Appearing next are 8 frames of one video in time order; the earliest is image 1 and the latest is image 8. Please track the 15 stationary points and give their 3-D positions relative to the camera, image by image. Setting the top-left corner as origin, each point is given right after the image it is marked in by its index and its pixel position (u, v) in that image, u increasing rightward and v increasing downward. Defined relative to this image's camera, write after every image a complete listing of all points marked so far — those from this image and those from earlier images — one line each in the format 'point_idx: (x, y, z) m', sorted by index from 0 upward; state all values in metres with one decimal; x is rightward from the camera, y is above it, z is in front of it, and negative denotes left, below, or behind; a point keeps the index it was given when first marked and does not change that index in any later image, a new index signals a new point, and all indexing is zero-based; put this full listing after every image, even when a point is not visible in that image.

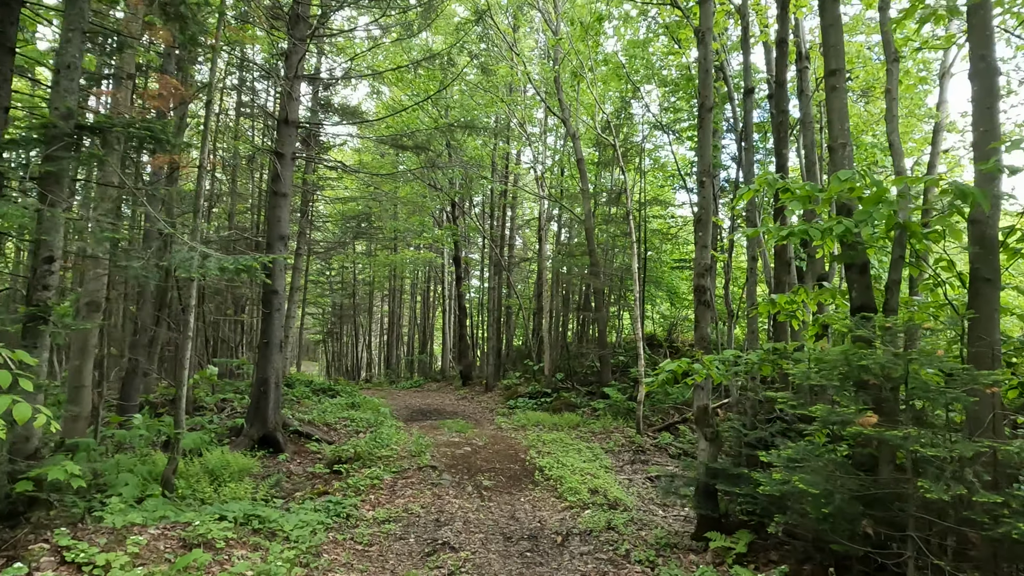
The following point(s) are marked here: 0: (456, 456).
0: (-0.6, -1.8, +7.3) m
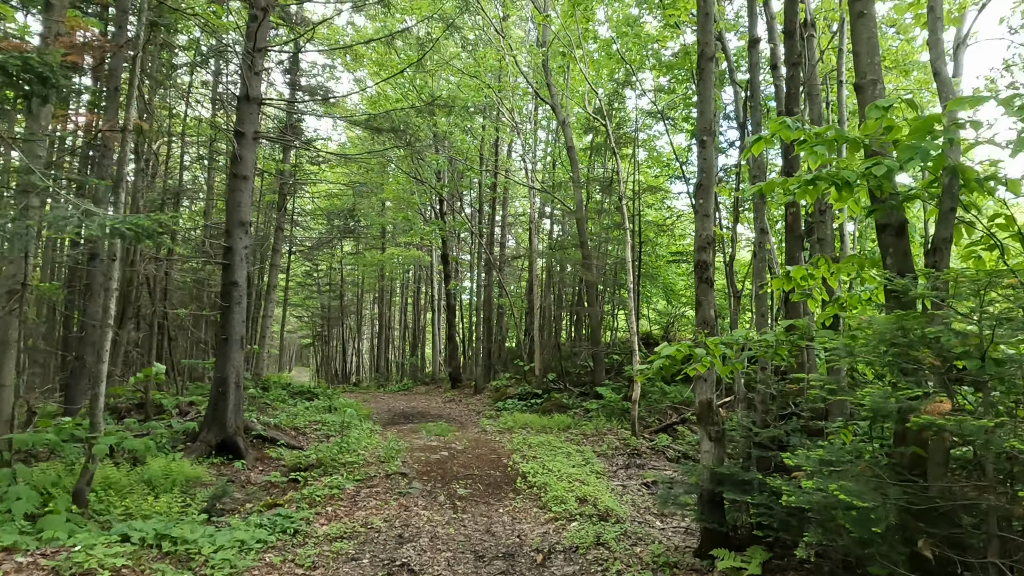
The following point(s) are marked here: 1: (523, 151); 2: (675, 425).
0: (-0.8, -1.7, +6.6) m
1: (+0.2, +3.2, +15.7) m
2: (+2.2, -1.9, +9.0) m
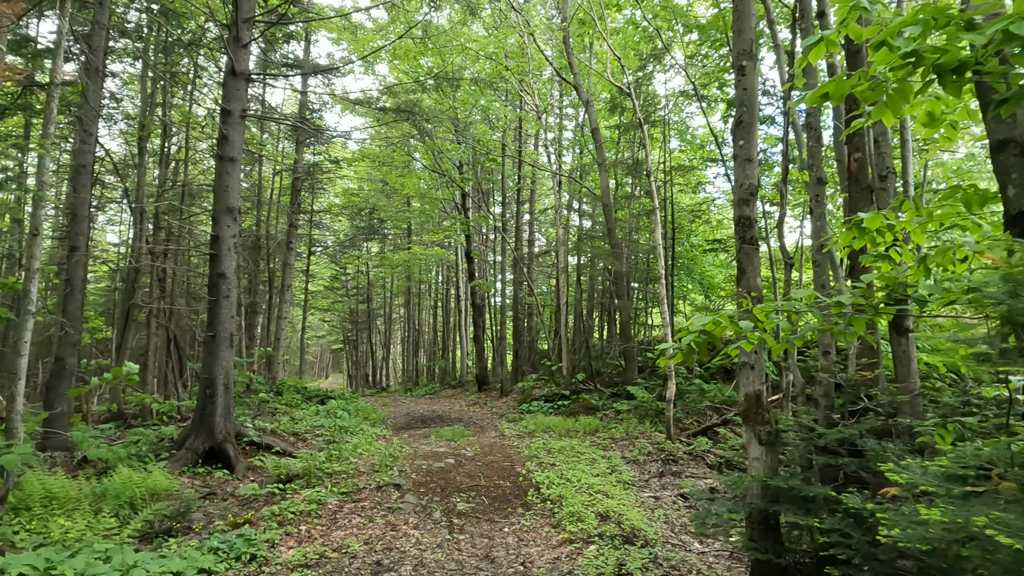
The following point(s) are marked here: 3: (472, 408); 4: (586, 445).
0: (-0.7, -1.6, +5.8) m
1: (+0.8, +3.3, +14.8) m
2: (+2.4, -1.7, +8.1) m
3: (-0.8, -2.4, +13.6) m
4: (+0.8, -1.7, +7.4) m
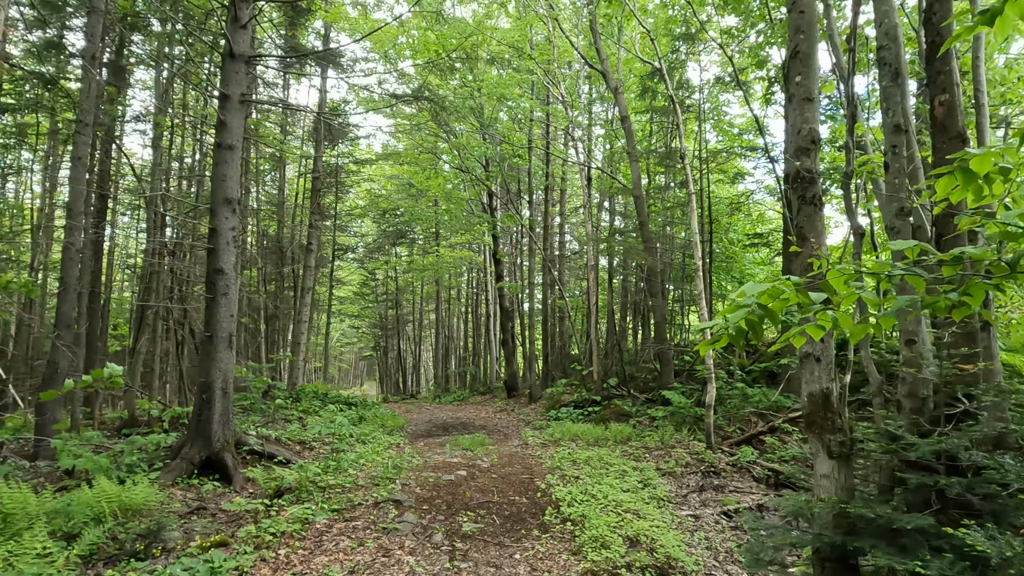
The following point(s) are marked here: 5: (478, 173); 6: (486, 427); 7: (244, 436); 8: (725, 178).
0: (-0.5, -1.5, +5.1) m
1: (+1.3, +3.3, +14.2) m
2: (+2.7, -1.6, +7.3) m
3: (-0.3, -2.4, +12.9) m
4: (+1.0, -1.7, +6.7) m
5: (-0.8, +2.7, +16.1) m
6: (-0.4, -2.1, +10.3) m
7: (-2.8, -1.5, +6.9) m
8: (+4.1, +2.1, +12.9) m
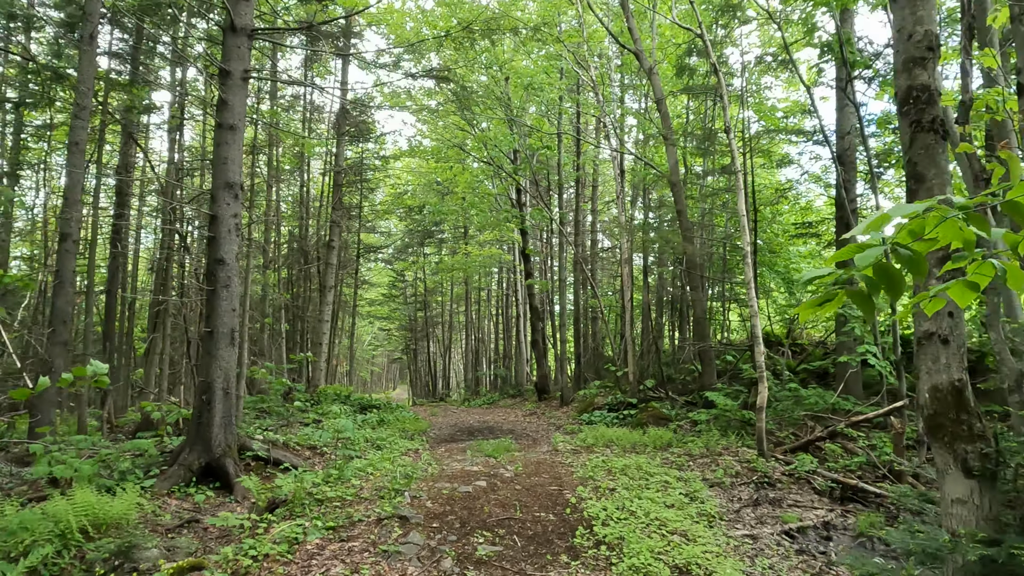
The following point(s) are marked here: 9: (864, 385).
0: (-0.4, -1.4, +4.5) m
1: (+1.9, +3.3, +13.4) m
2: (+3.0, -1.5, +6.5) m
3: (+0.3, -2.4, +12.3) m
4: (+1.3, -1.6, +6.0) m
5: (-0.1, +2.8, +15.4) m
6: (0.0, -2.1, +9.6) m
7: (-2.5, -1.4, +6.4) m
8: (+4.6, +2.2, +12.0) m
9: (+4.3, -1.2, +8.3) m
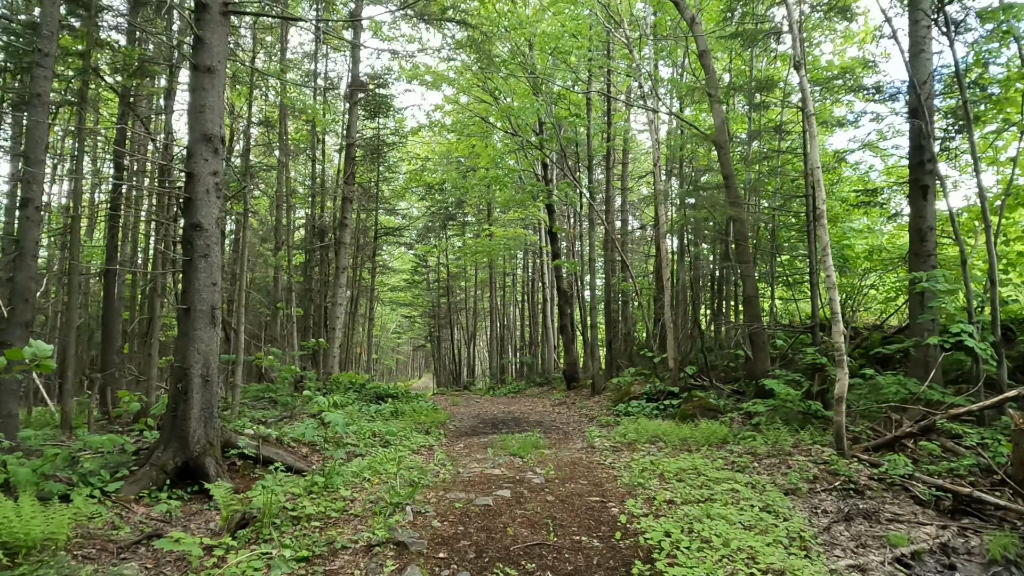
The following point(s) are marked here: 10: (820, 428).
0: (-0.2, -1.2, +3.6) m
1: (+2.4, +3.7, +12.3) m
2: (+3.2, -1.2, +5.4) m
3: (+0.8, -2.0, +11.3) m
4: (+1.5, -1.3, +5.0) m
5: (+0.4, +3.2, +14.4) m
6: (+0.4, -1.8, +8.7) m
7: (-2.3, -1.2, +5.5) m
8: (+5.0, +2.6, +10.8) m
9: (+4.6, -0.9, +7.2) m
10: (+2.9, -1.3, +6.4) m
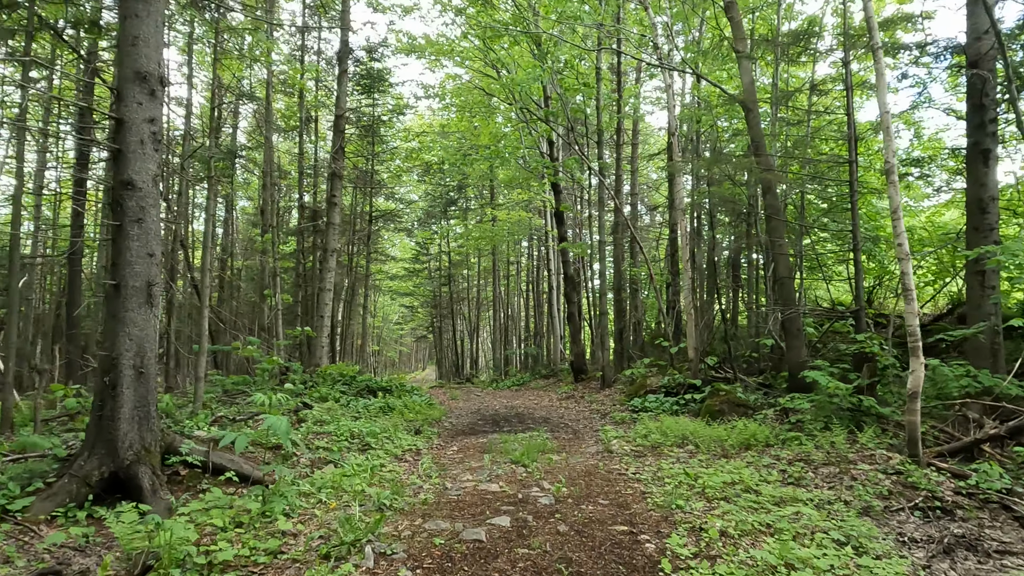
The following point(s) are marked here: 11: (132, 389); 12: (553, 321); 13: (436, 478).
0: (-0.2, -1.0, +2.7) m
1: (+2.4, +4.0, +11.3) m
2: (+3.2, -1.0, +4.5) m
3: (+0.8, -1.8, +10.4) m
4: (+1.5, -1.1, +4.1) m
5: (+0.5, +3.5, +13.4) m
6: (+0.4, -1.5, +7.8) m
7: (-2.2, -1.0, +4.6) m
8: (+5.1, +2.8, +9.8) m
9: (+4.7, -0.7, +6.2) m
10: (+2.9, -1.1, +5.4) m
11: (-2.3, -0.6, +4.1) m
12: (+1.1, -0.9, +18.1) m
13: (-0.4, -1.1, +4.0) m
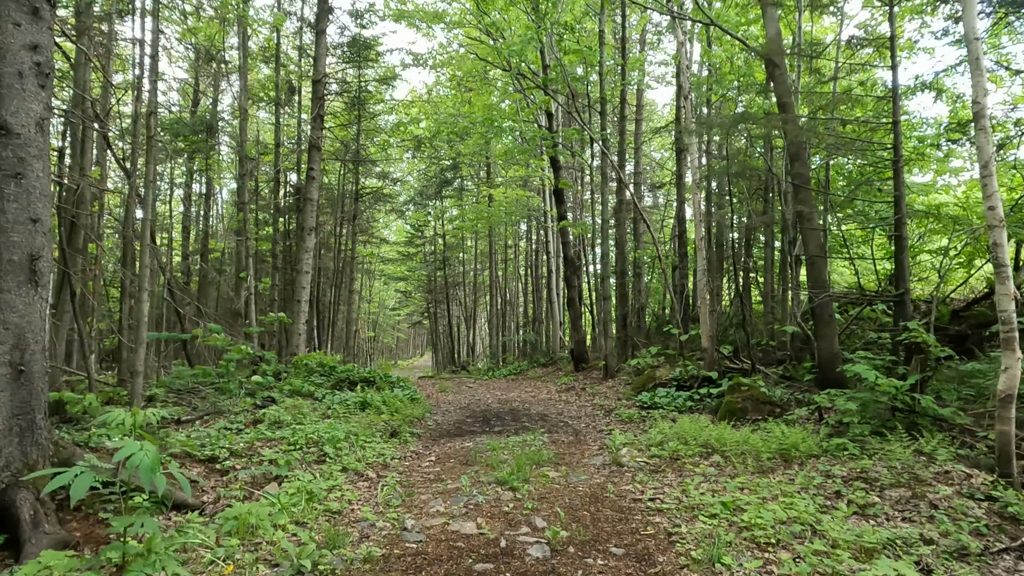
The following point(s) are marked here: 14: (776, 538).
0: (-0.3, -0.9, +1.8) m
1: (+2.3, +4.3, +10.3) m
2: (+3.1, -0.9, +3.6) m
3: (+0.7, -1.5, +9.5) m
4: (+1.5, -1.0, +3.2) m
5: (+0.4, +3.8, +12.4) m
6: (+0.4, -1.3, +6.9) m
7: (-2.3, -0.9, +3.7) m
8: (+5.0, +3.1, +8.8) m
9: (+4.6, -0.5, +5.3) m
10: (+2.9, -1.0, +4.5) m
11: (-2.4, -0.5, +3.2) m
12: (+1.0, -0.5, +17.2) m
13: (-0.5, -1.0, +3.1) m
14: (+1.0, -1.0, +2.6) m
